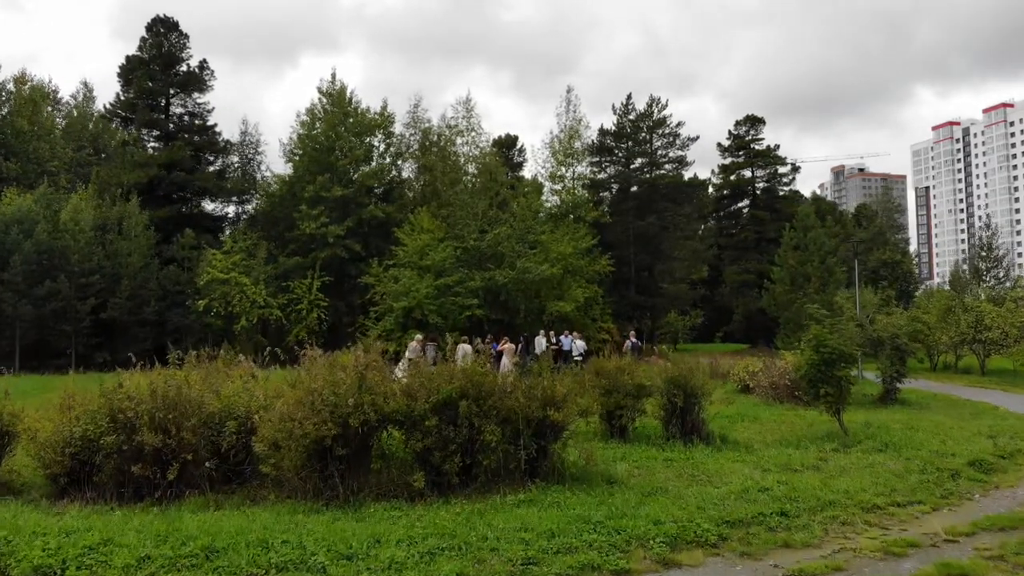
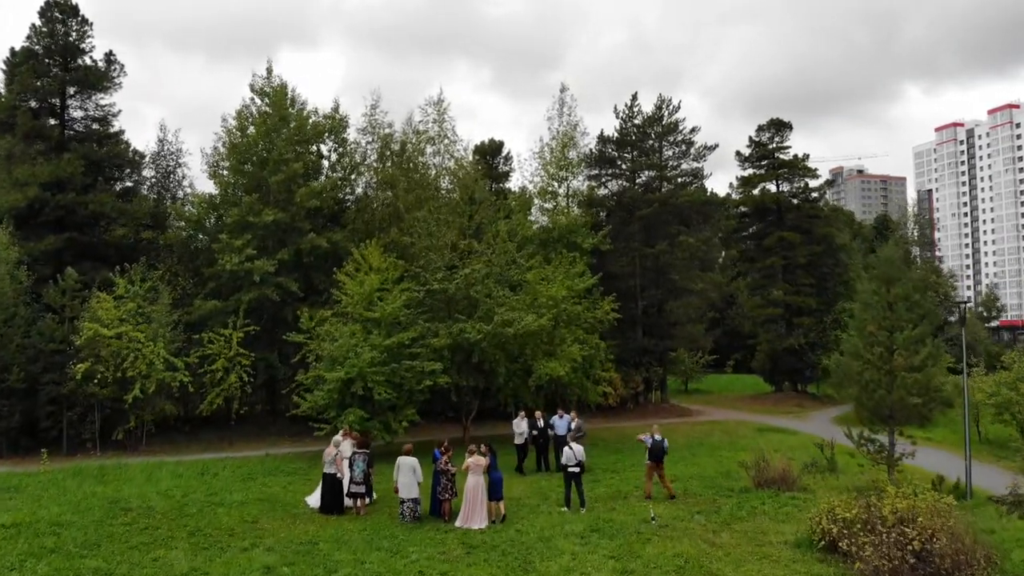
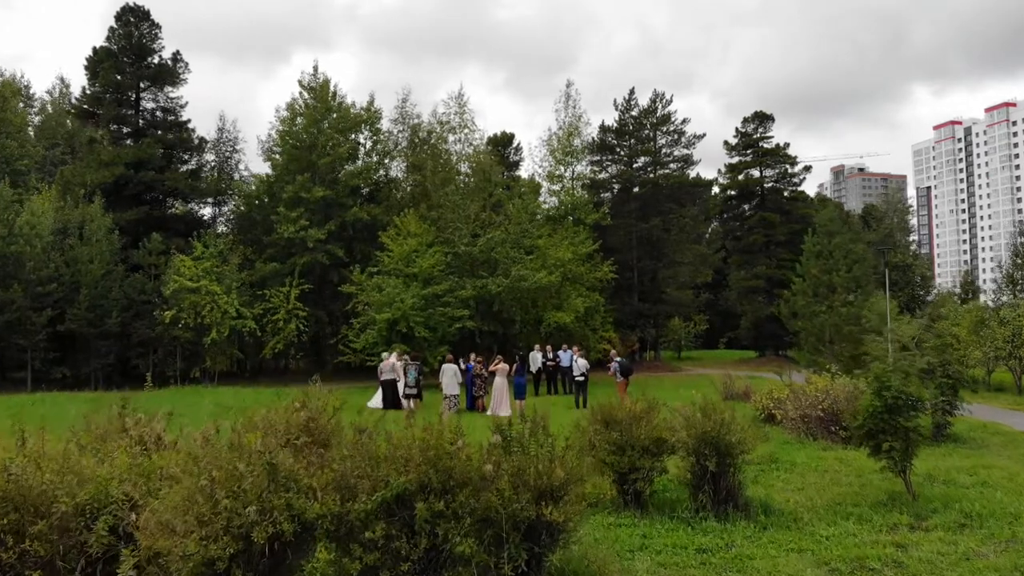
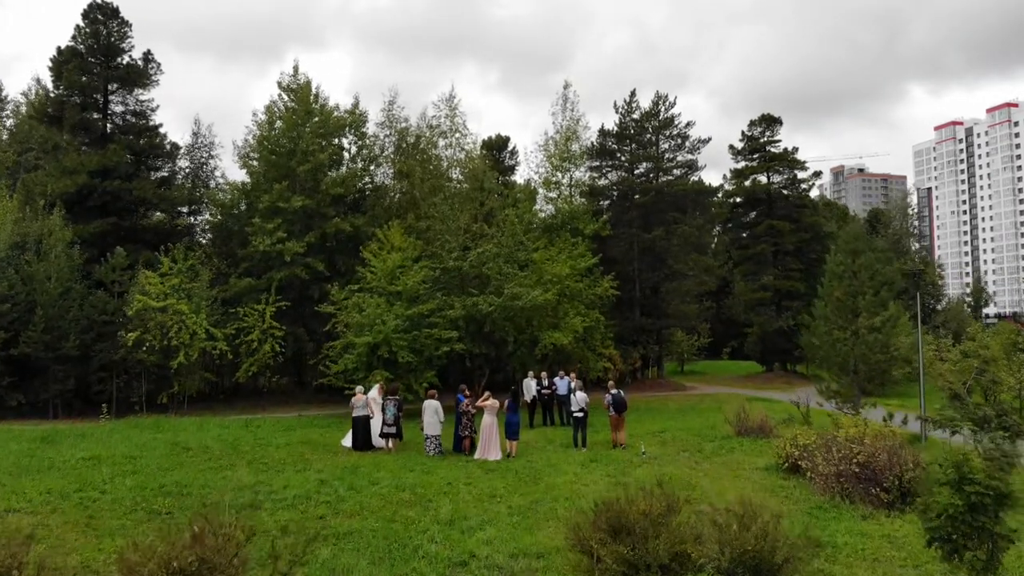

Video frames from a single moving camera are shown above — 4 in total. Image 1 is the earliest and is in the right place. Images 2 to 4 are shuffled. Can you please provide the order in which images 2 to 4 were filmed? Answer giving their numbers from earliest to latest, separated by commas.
3, 4, 2
